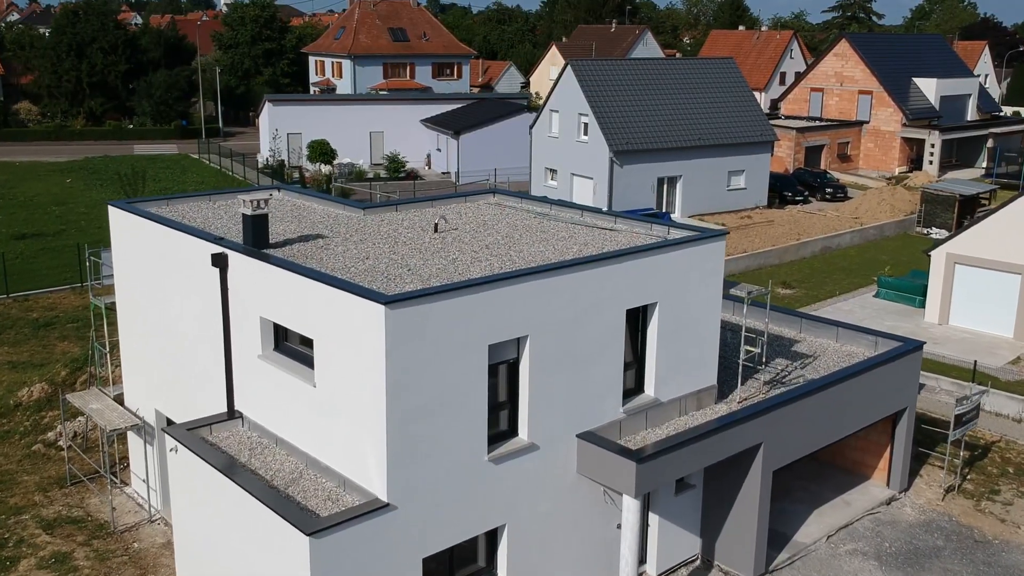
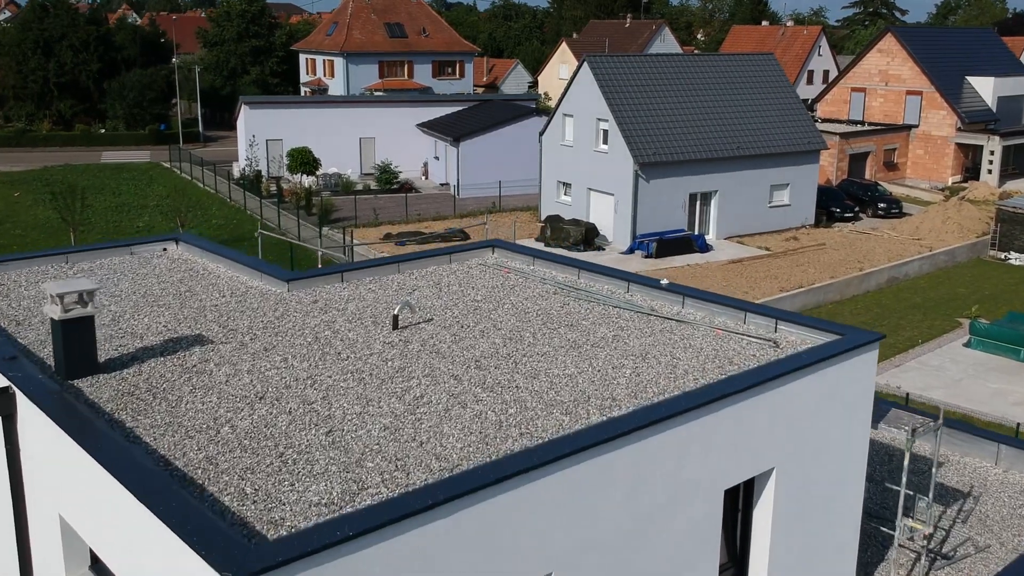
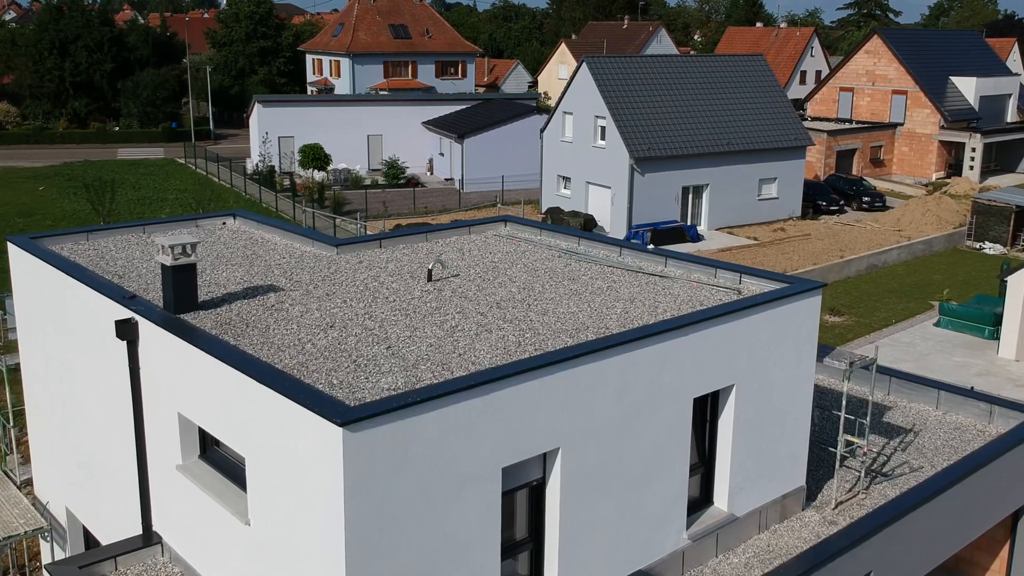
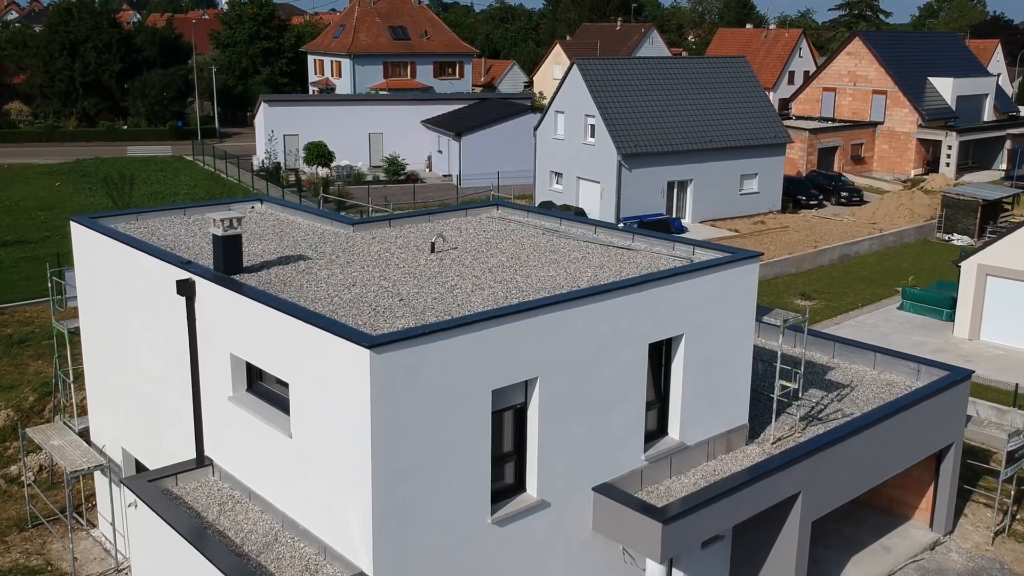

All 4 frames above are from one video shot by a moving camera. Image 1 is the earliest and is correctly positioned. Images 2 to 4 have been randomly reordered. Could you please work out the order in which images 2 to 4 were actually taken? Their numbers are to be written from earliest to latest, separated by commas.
4, 3, 2
